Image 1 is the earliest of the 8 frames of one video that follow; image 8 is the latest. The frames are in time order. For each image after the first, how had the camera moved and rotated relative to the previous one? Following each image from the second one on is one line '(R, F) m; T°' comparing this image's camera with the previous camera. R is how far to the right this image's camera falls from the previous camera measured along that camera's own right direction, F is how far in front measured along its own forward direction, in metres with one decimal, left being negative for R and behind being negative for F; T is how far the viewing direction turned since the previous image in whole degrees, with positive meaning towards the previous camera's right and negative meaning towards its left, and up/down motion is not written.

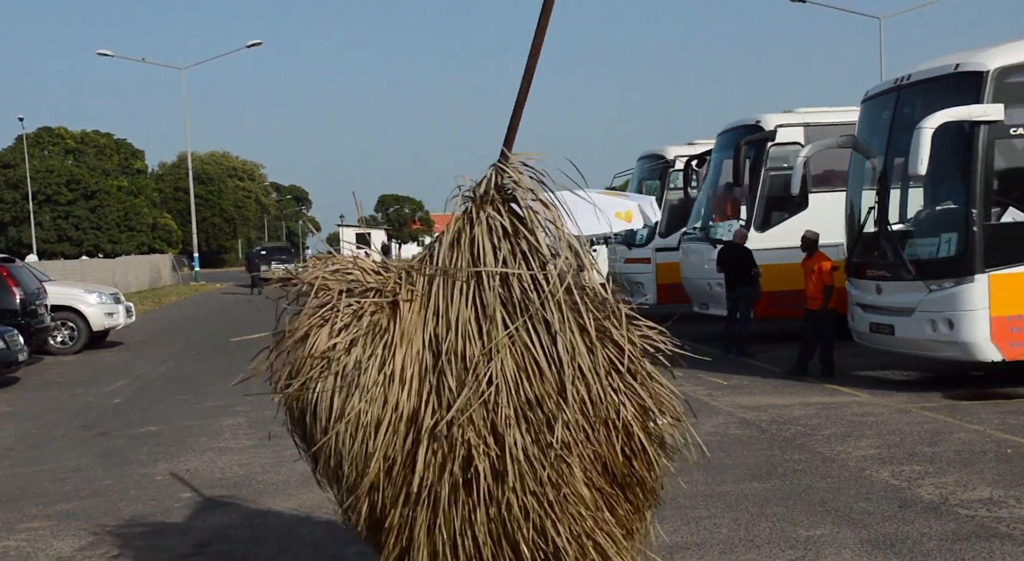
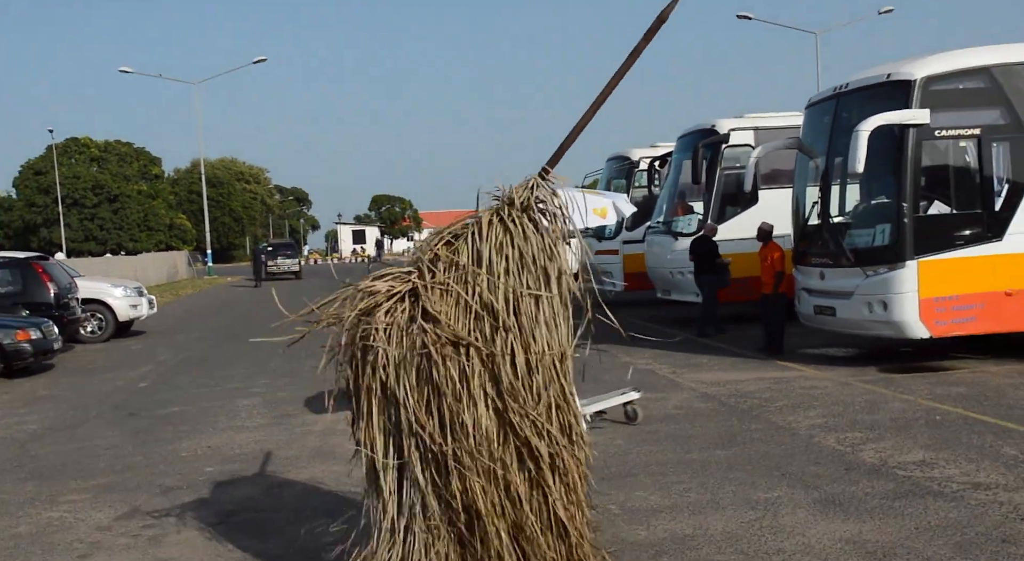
(+0.2, -1.0) m; -1°
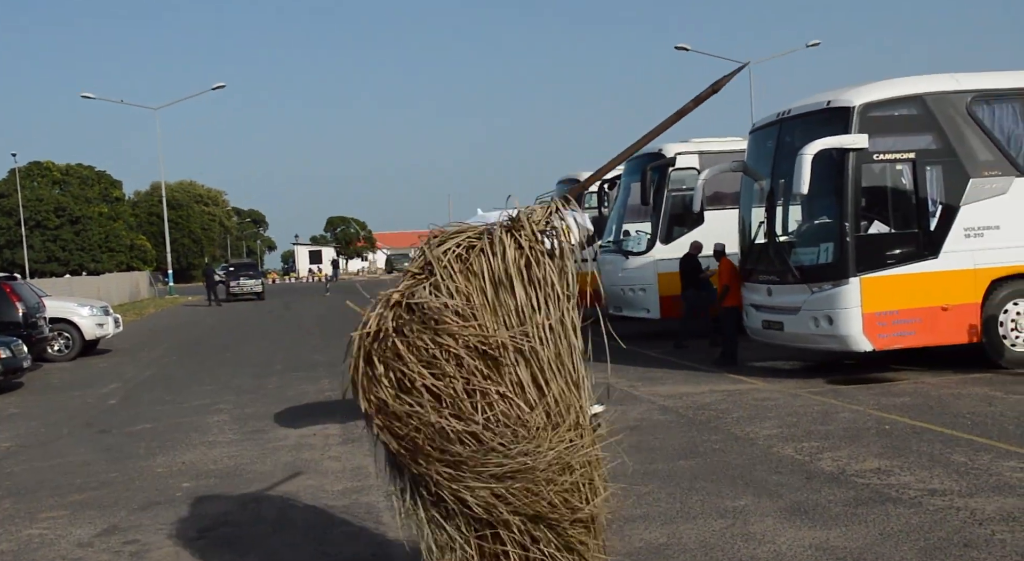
(-0.1, -0.3) m; +2°
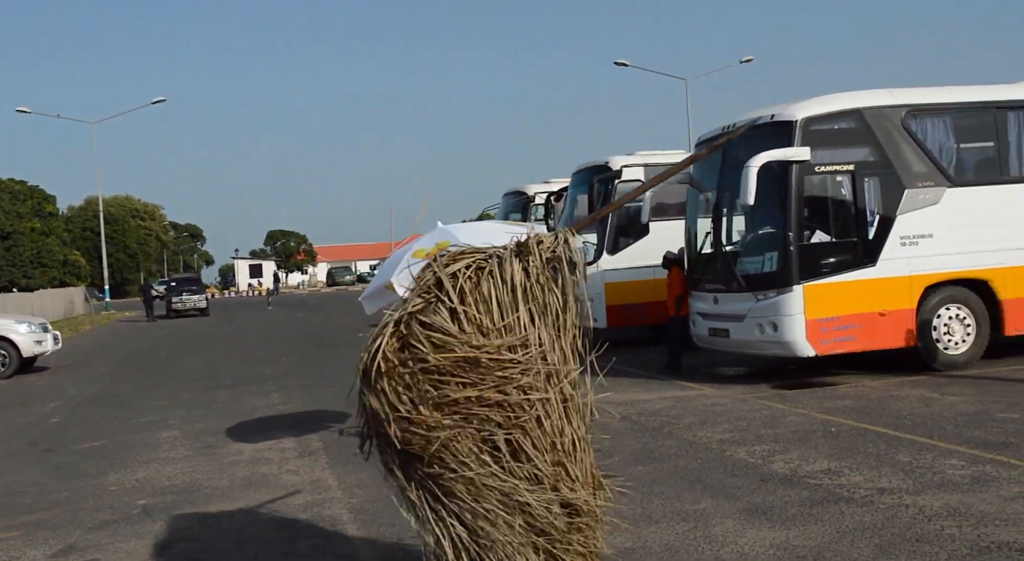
(-0.2, -0.1) m; +4°
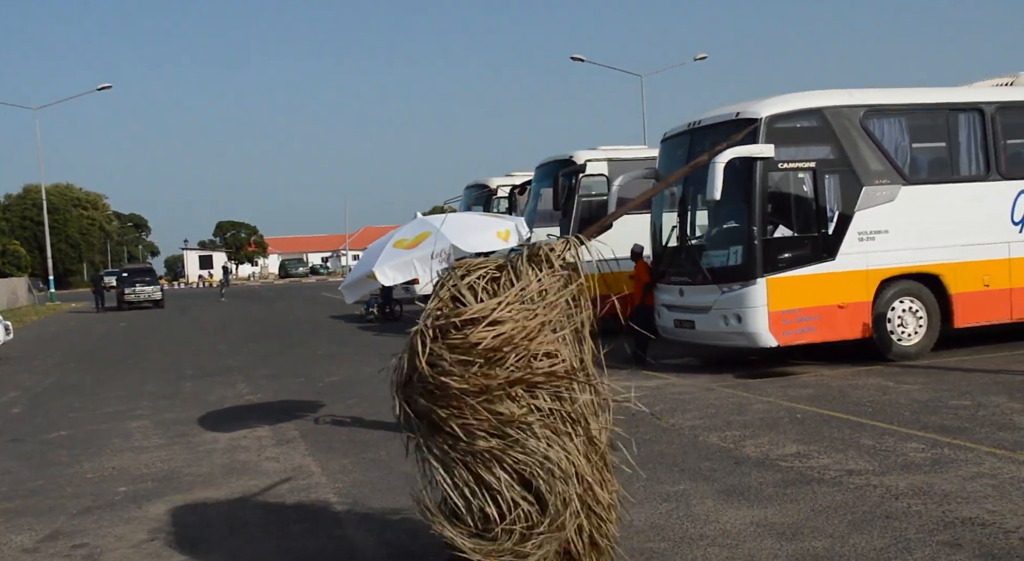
(-0.3, -0.2) m; +3°
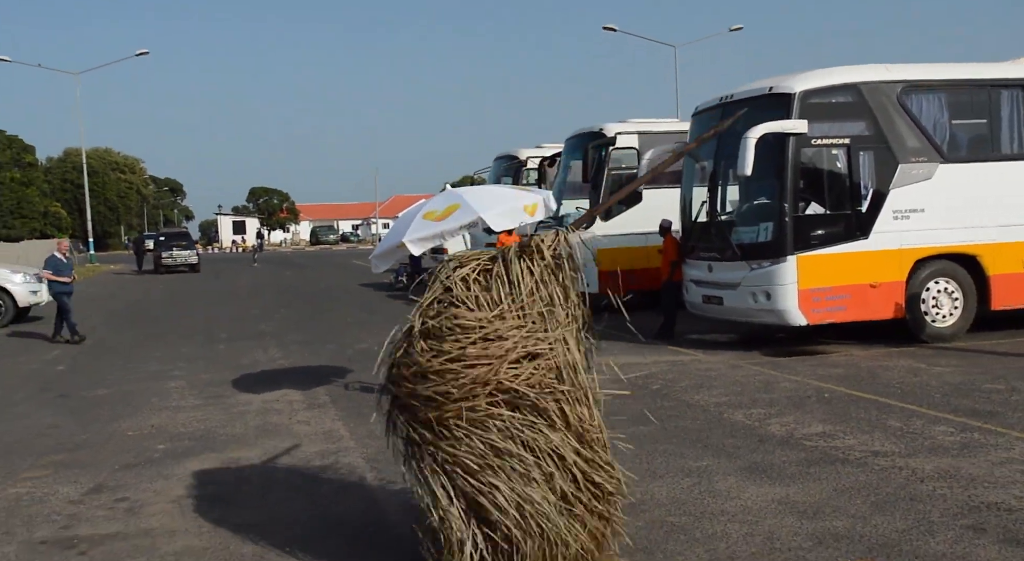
(0.0, -0.1) m; -2°
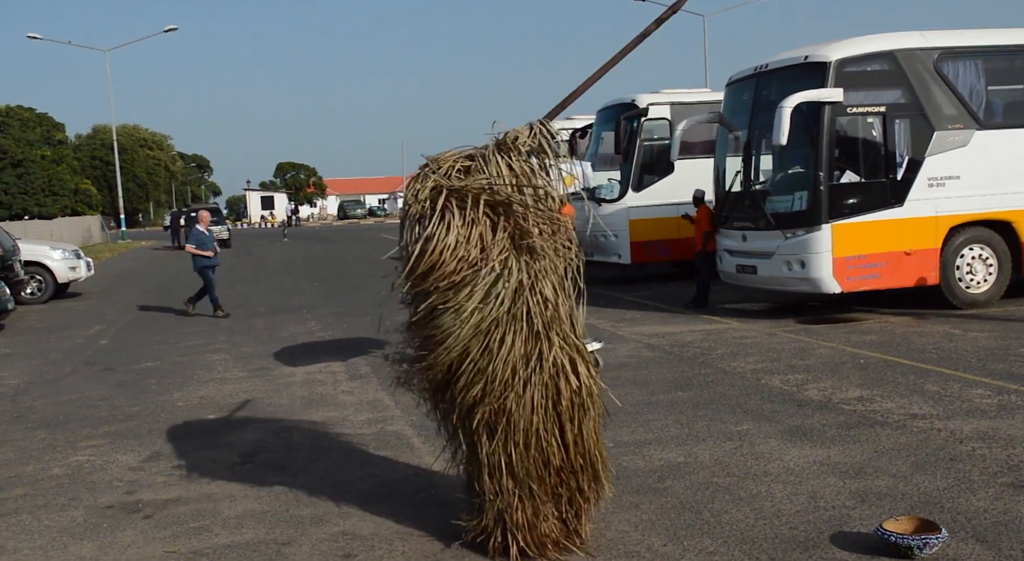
(-0.2, -0.2) m; -1°
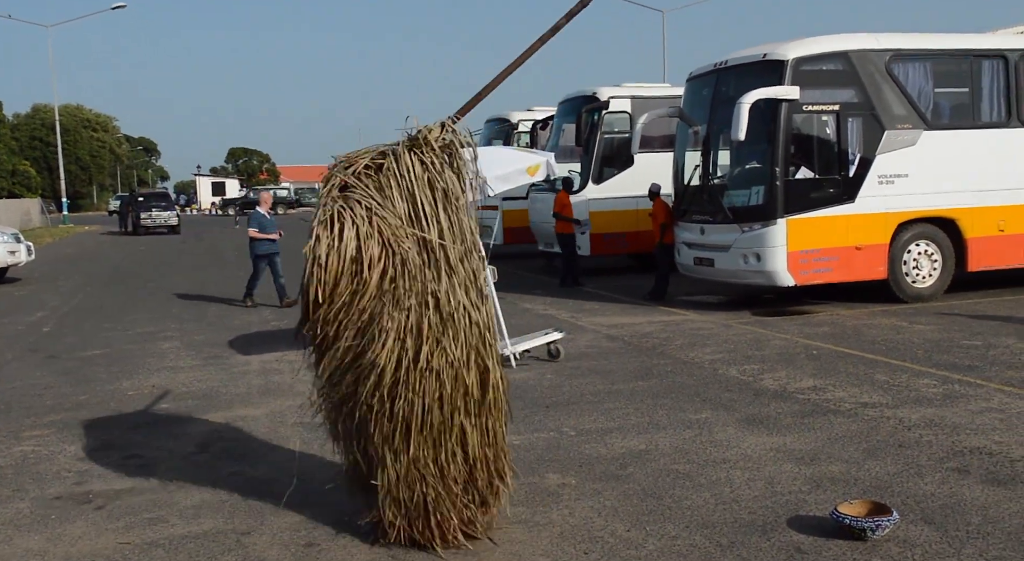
(-0.1, -0.1) m; +3°
